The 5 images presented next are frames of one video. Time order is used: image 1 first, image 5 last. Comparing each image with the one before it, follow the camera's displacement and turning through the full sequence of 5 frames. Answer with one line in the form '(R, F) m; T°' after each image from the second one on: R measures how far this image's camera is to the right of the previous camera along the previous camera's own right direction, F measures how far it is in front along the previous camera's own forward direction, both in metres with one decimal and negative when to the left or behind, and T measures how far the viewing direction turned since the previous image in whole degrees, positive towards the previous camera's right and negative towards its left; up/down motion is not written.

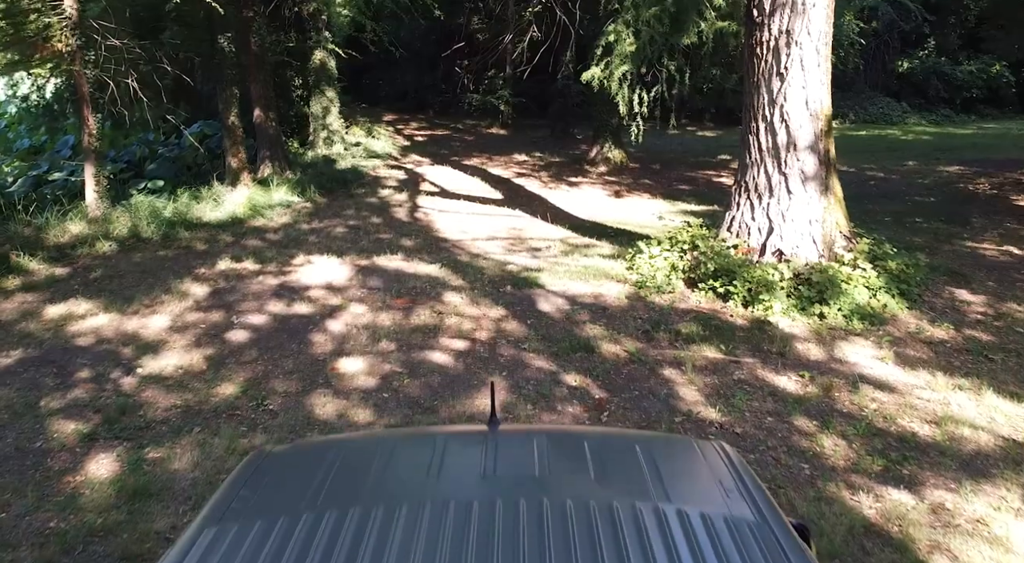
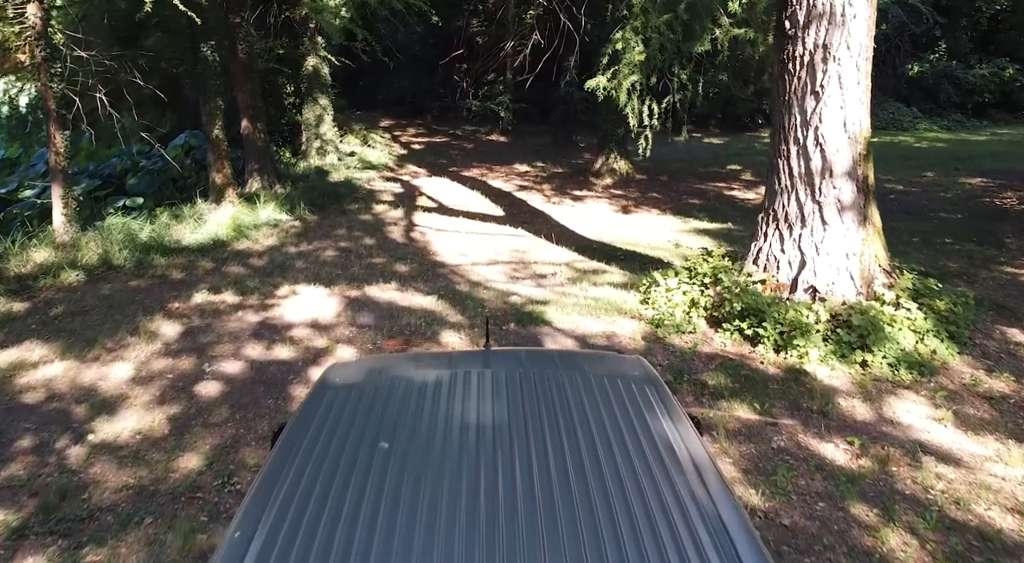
(-0.1, +0.7) m; 0°
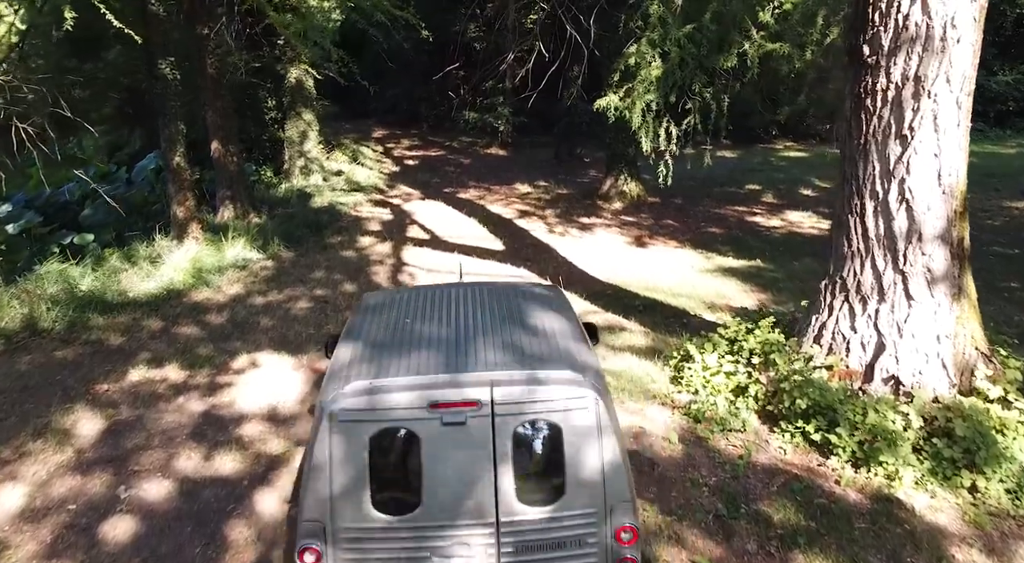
(0.0, +1.4) m; 0°
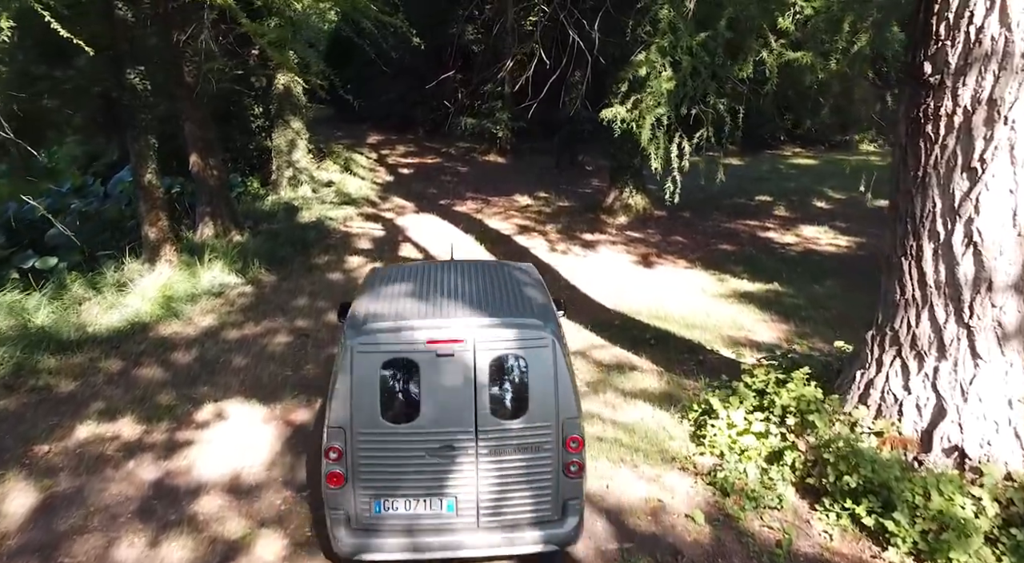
(0.0, +0.8) m; 0°
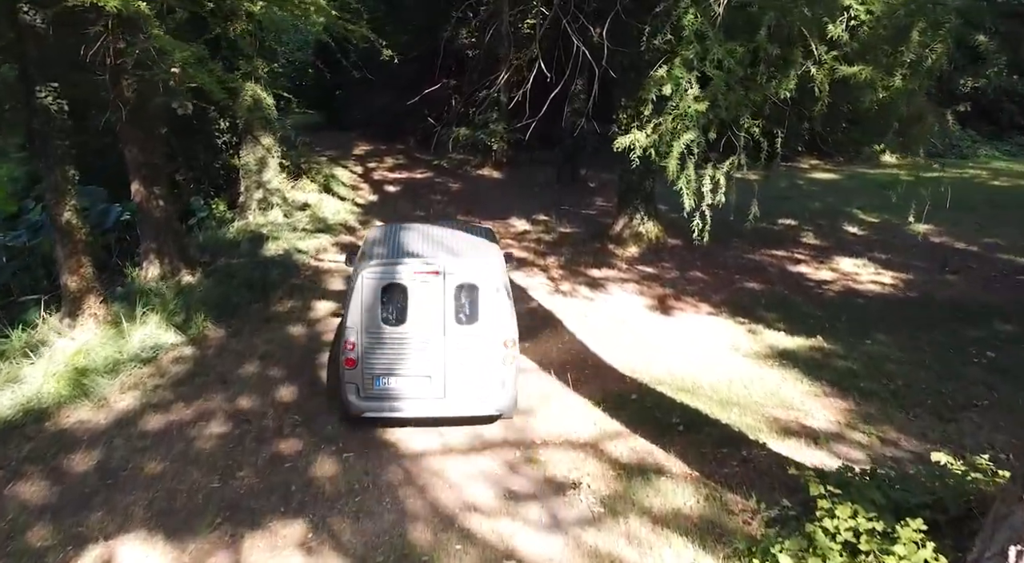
(0.0, +1.6) m; 0°
